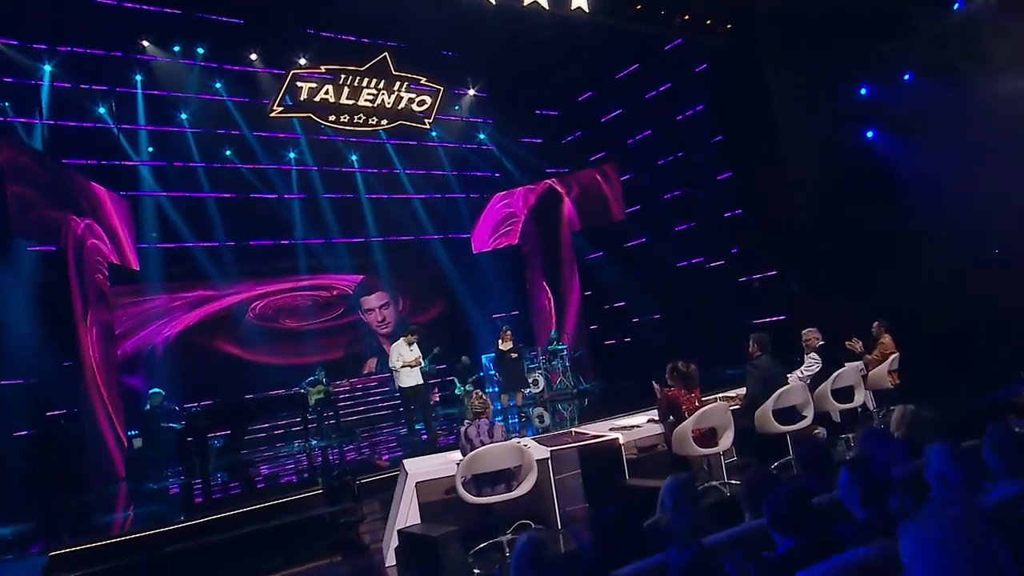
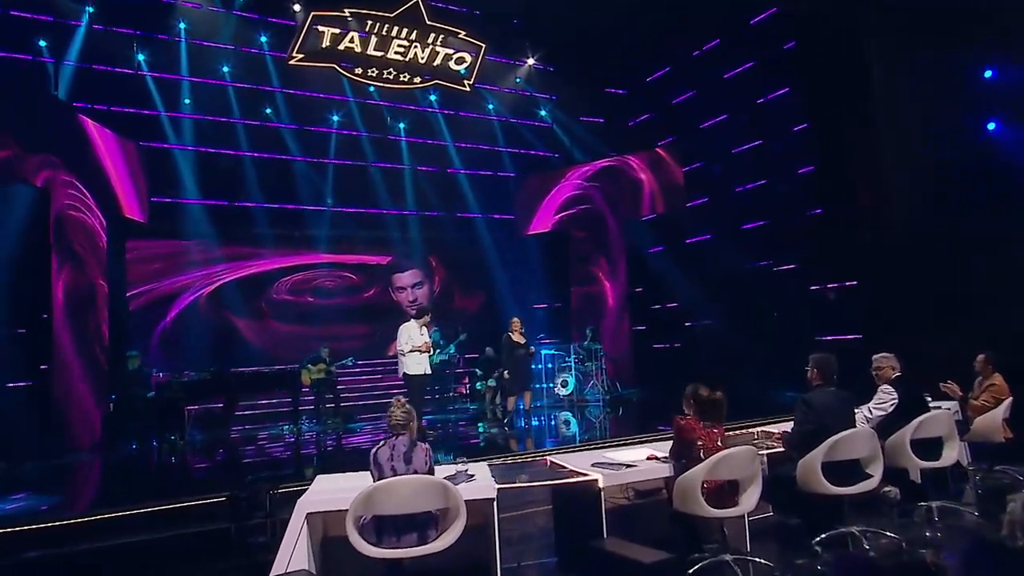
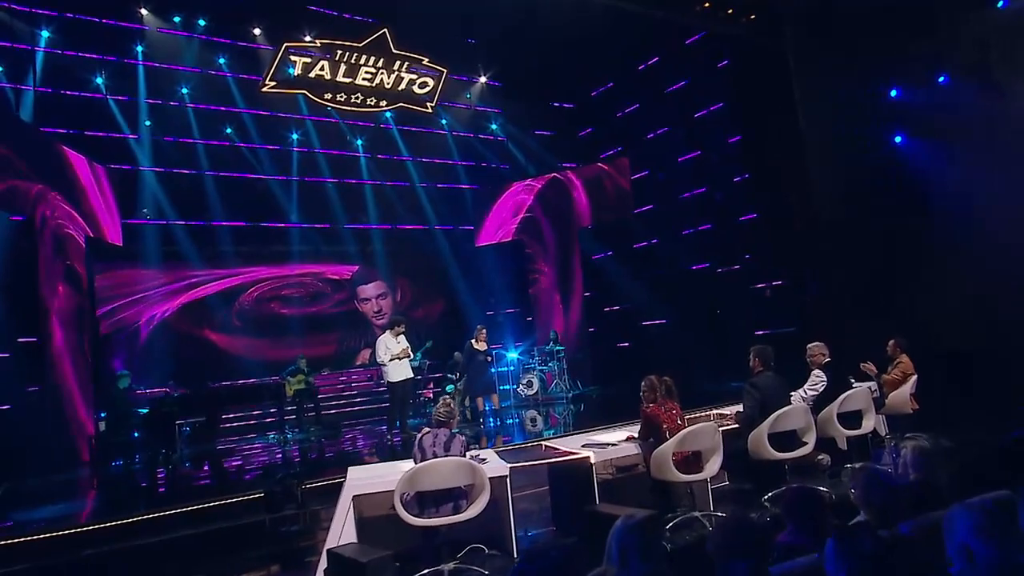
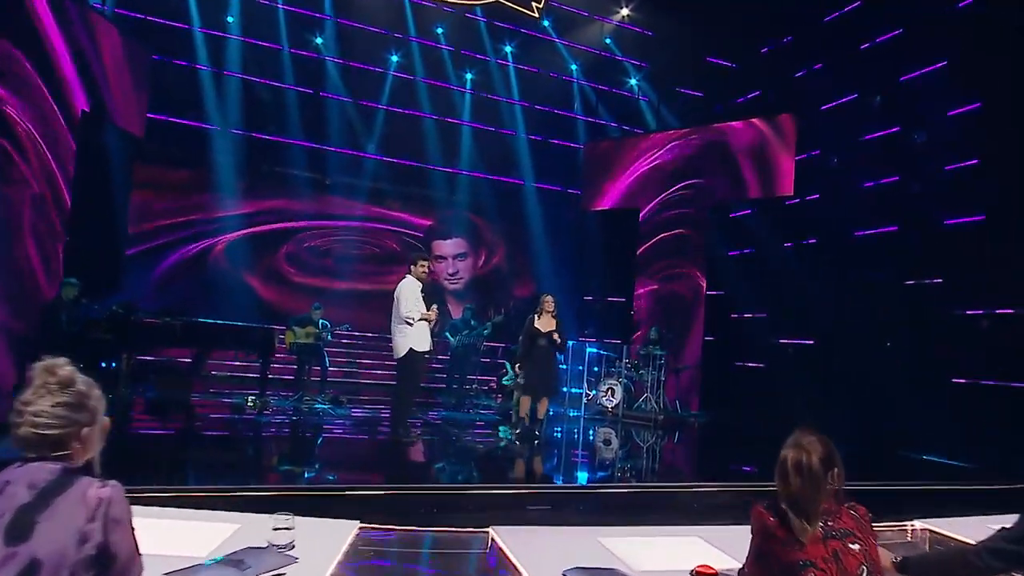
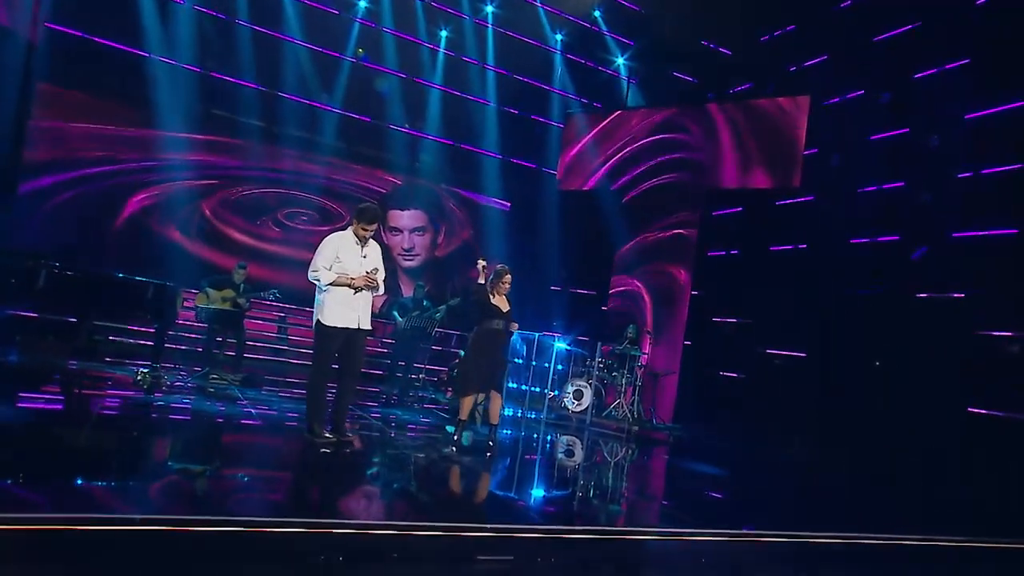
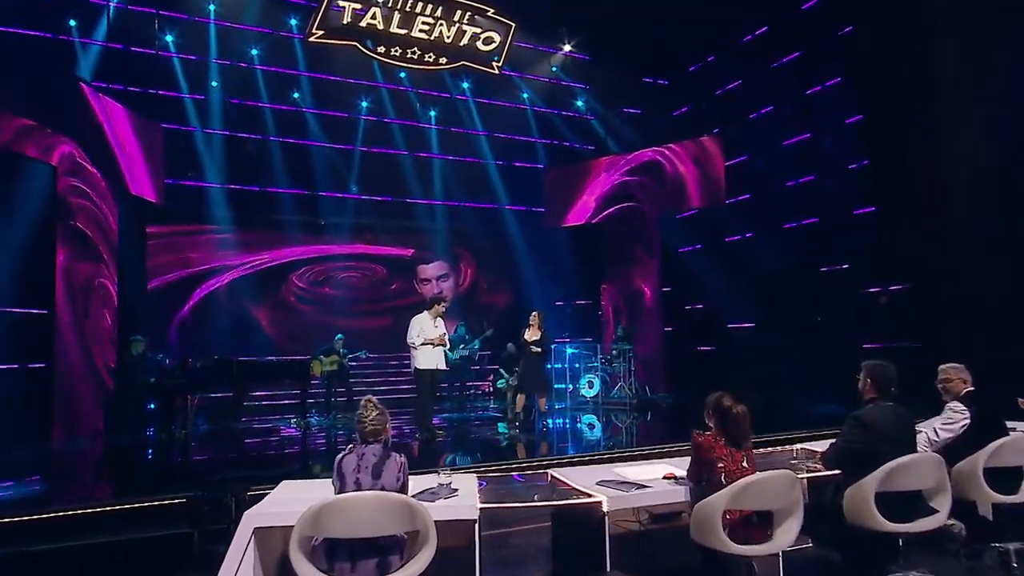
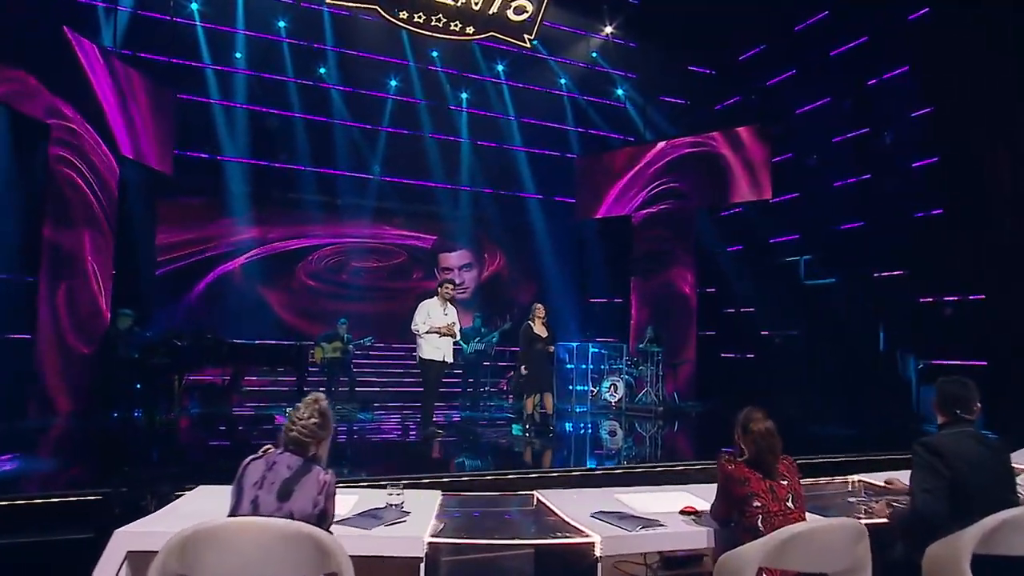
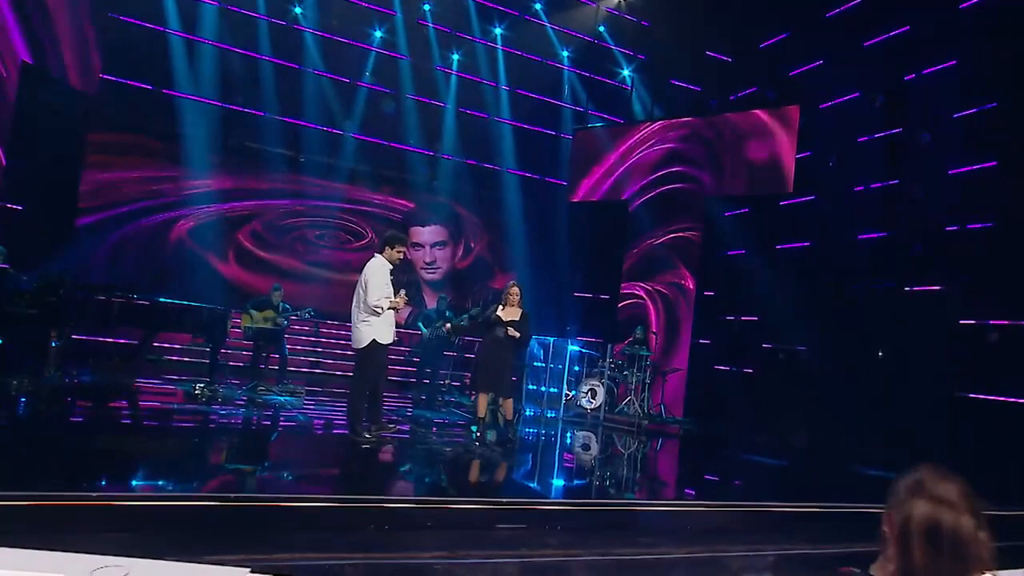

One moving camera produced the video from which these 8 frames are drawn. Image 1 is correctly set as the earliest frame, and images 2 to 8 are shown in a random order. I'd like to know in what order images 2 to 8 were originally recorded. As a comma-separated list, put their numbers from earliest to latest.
3, 2, 6, 7, 4, 8, 5
